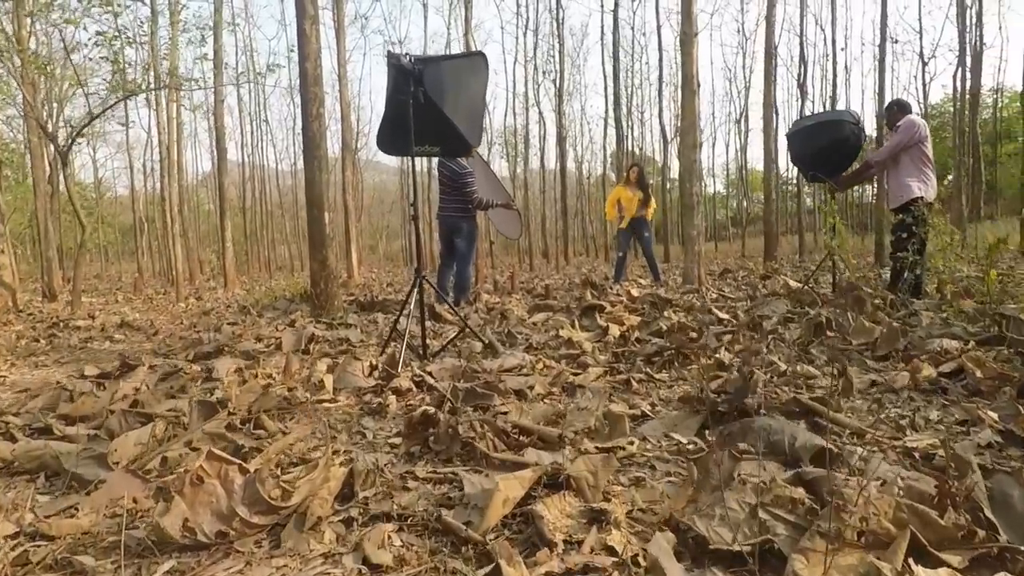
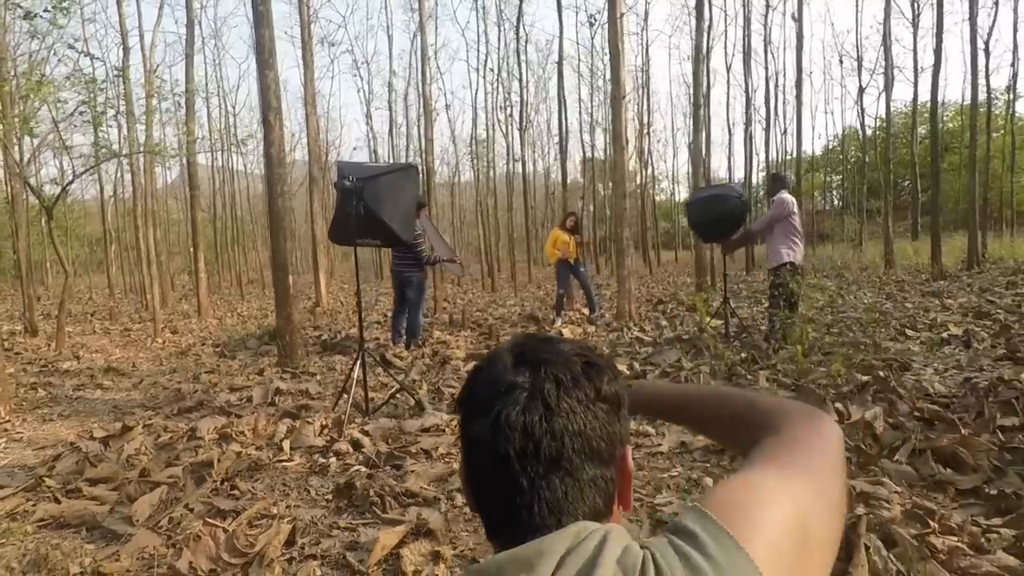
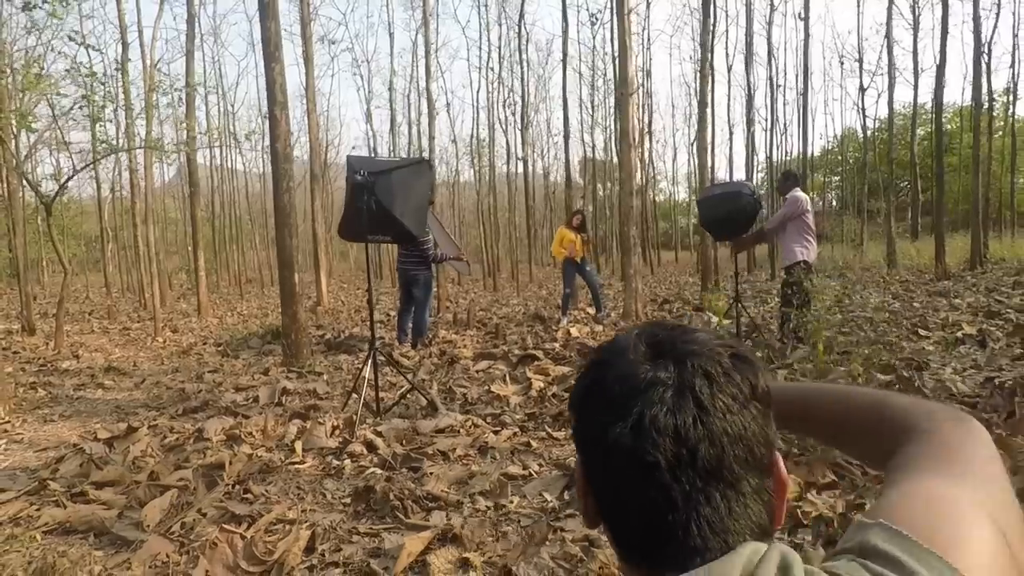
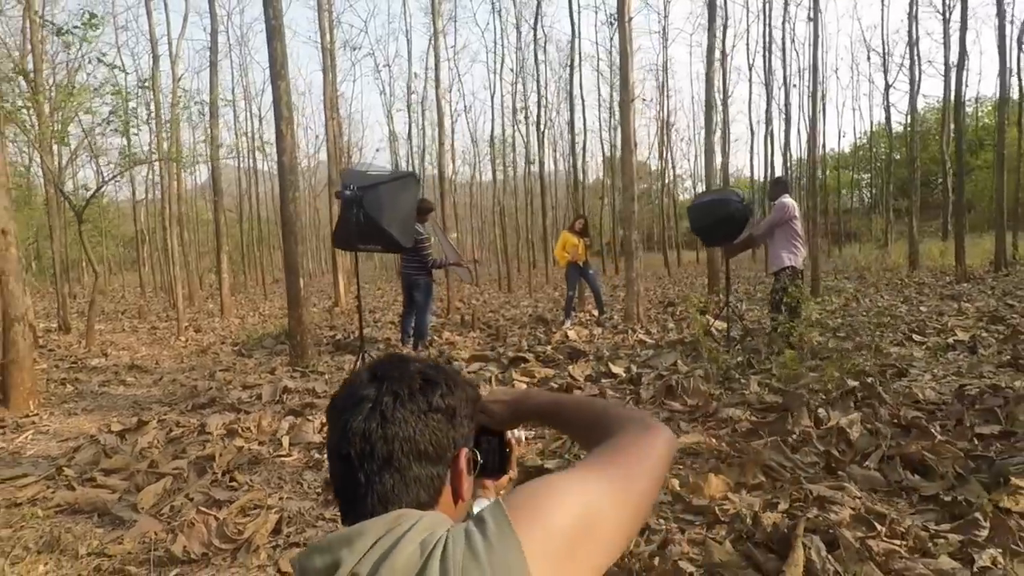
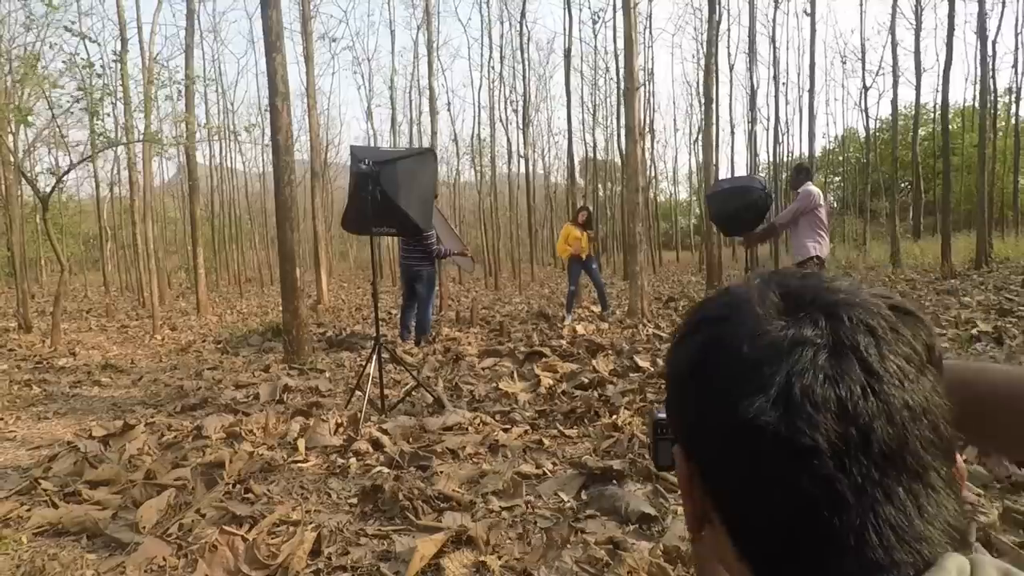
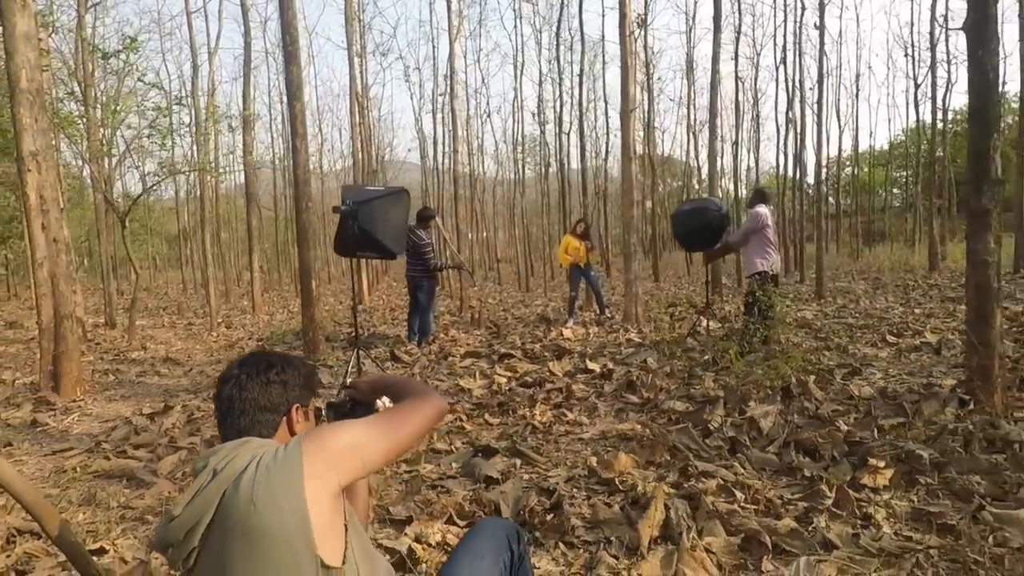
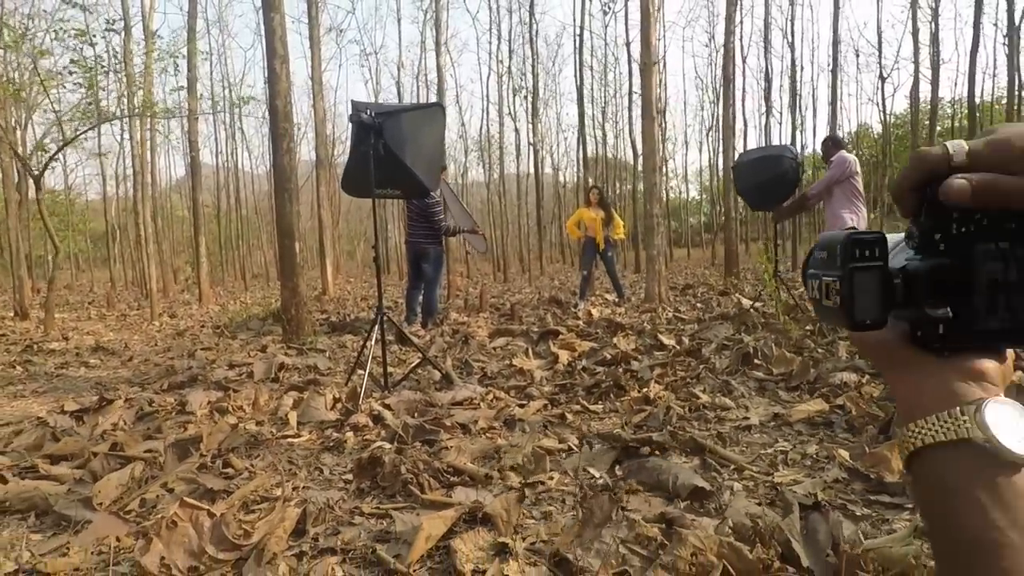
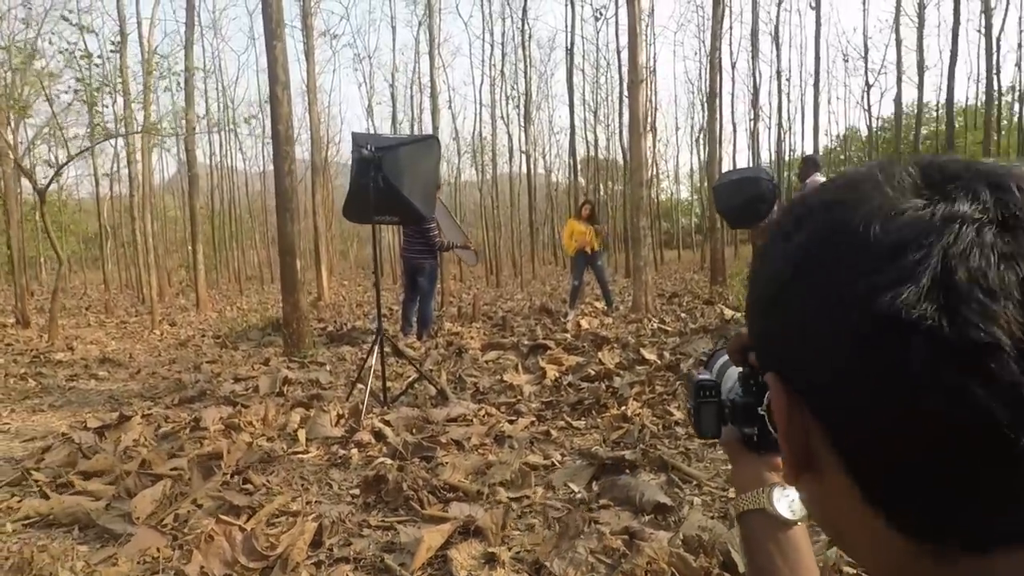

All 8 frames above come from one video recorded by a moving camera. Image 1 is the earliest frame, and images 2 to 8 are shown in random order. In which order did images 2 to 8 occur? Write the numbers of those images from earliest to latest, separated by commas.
7, 8, 5, 3, 2, 4, 6
